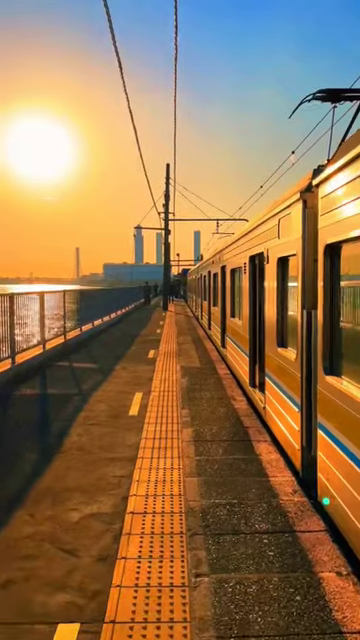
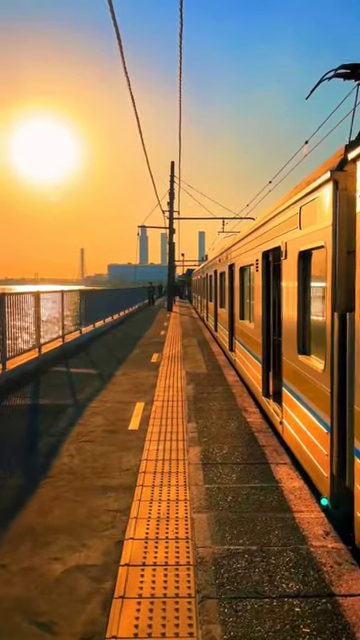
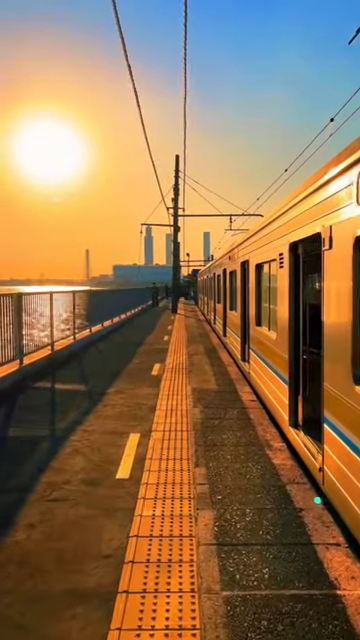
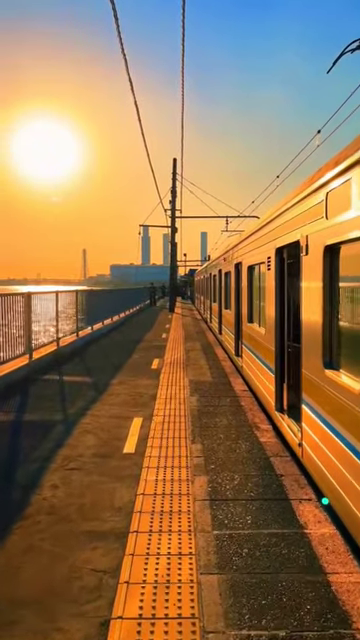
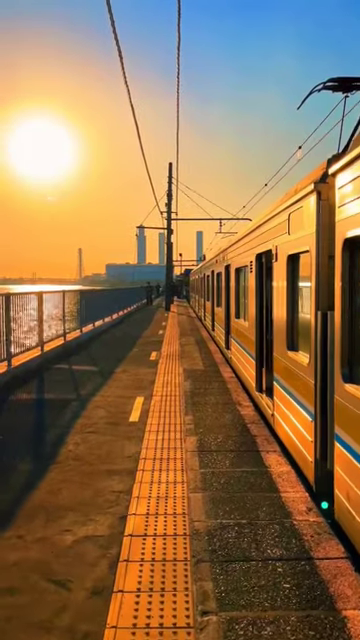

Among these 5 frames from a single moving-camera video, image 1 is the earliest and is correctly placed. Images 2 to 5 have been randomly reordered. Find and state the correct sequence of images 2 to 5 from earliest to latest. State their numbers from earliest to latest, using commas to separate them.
5, 2, 4, 3
